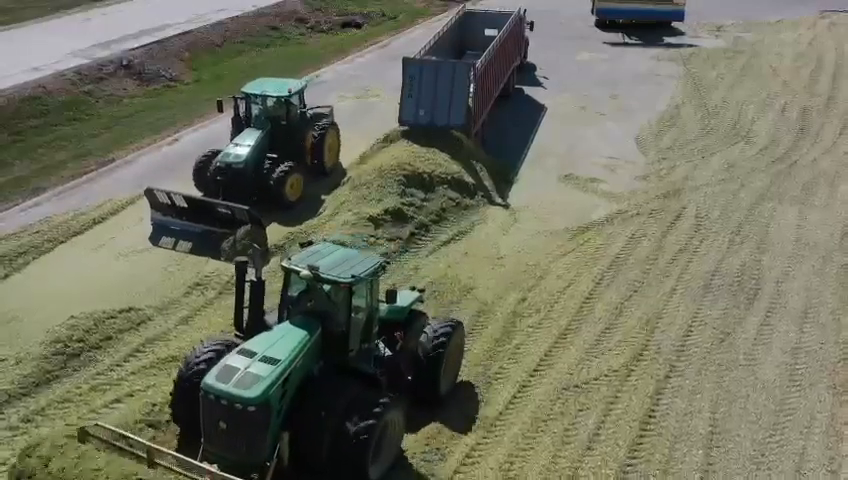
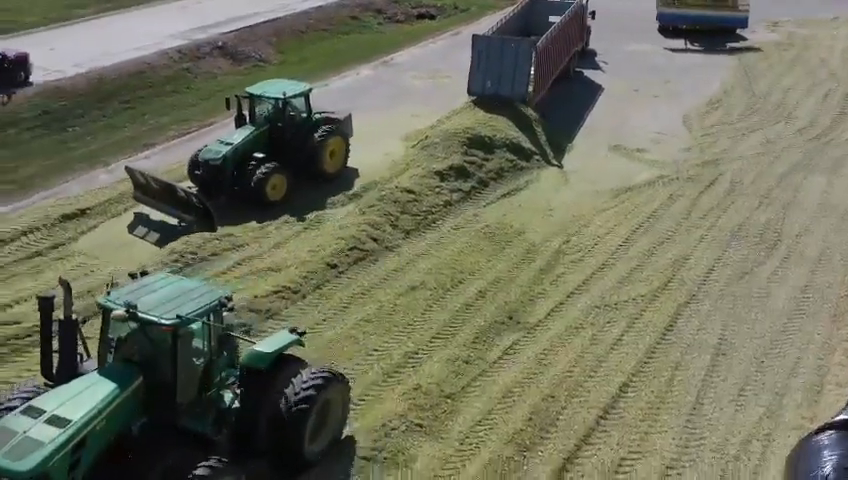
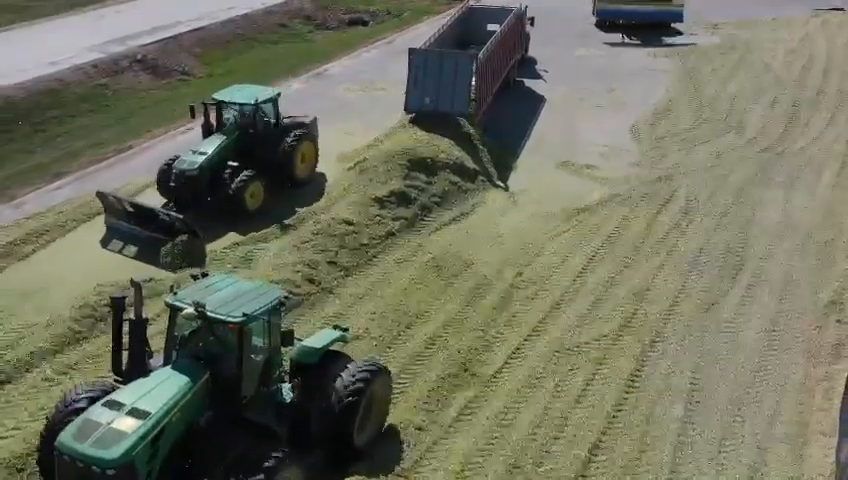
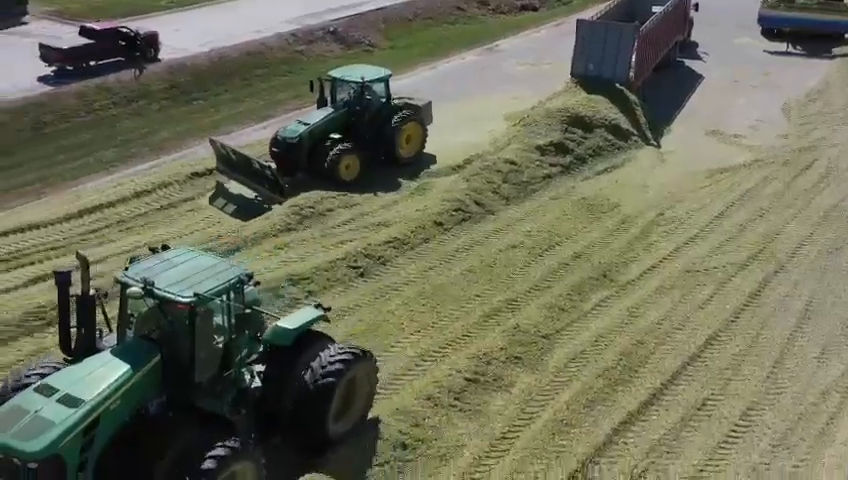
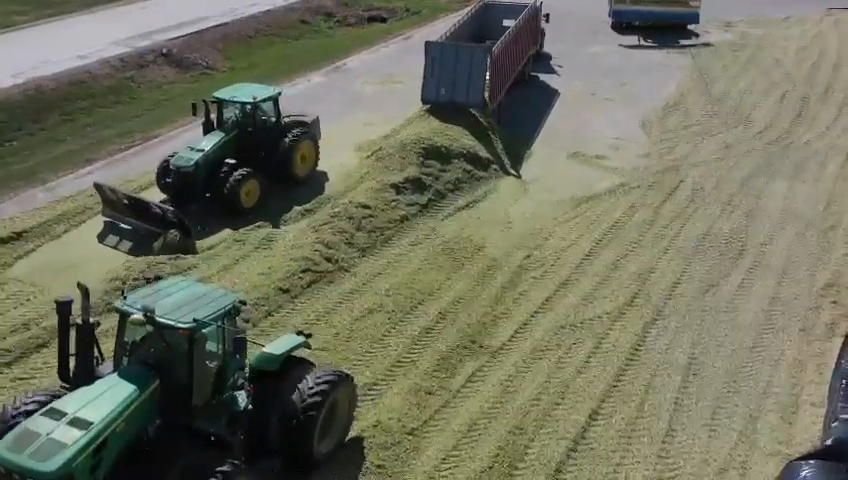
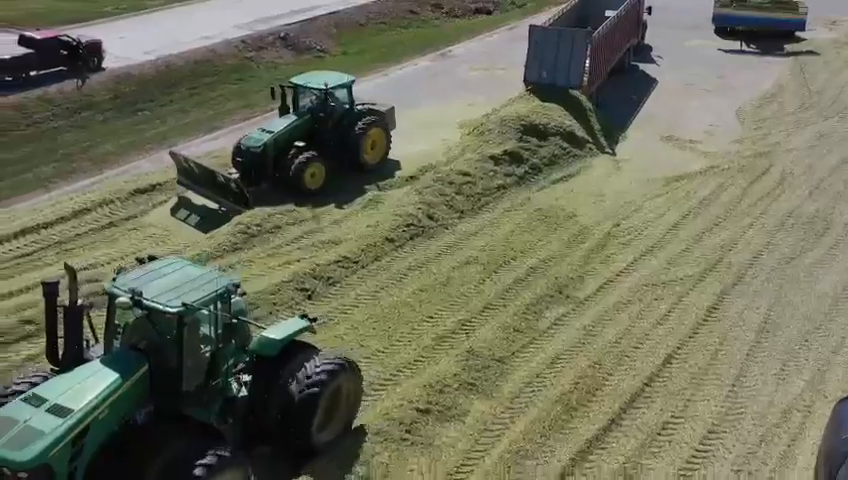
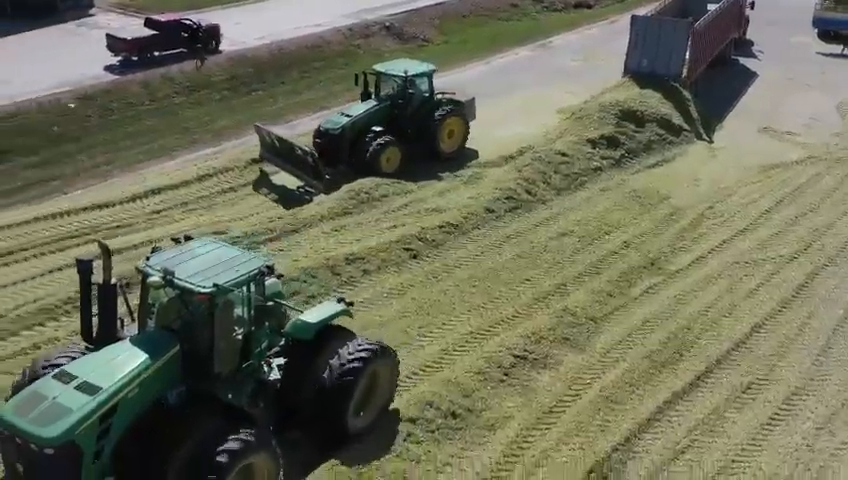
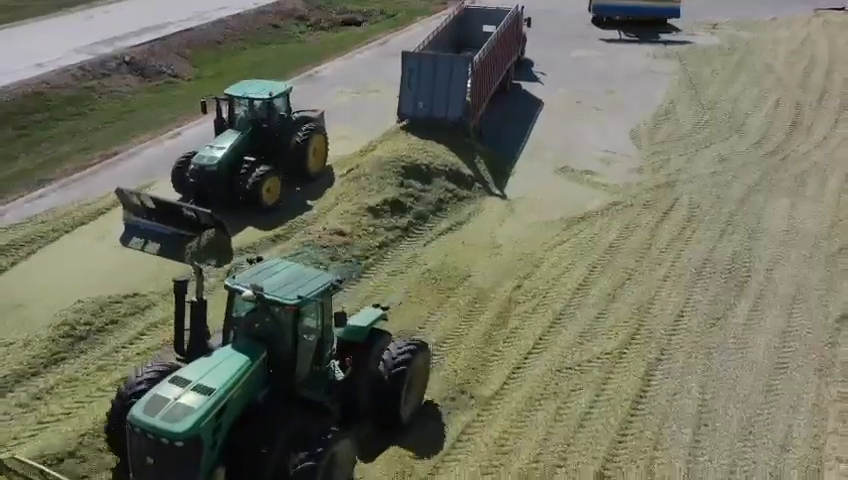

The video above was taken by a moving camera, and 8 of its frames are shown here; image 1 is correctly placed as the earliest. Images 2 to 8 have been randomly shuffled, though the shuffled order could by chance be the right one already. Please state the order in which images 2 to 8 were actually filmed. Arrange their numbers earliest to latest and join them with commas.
8, 3, 5, 2, 6, 4, 7
